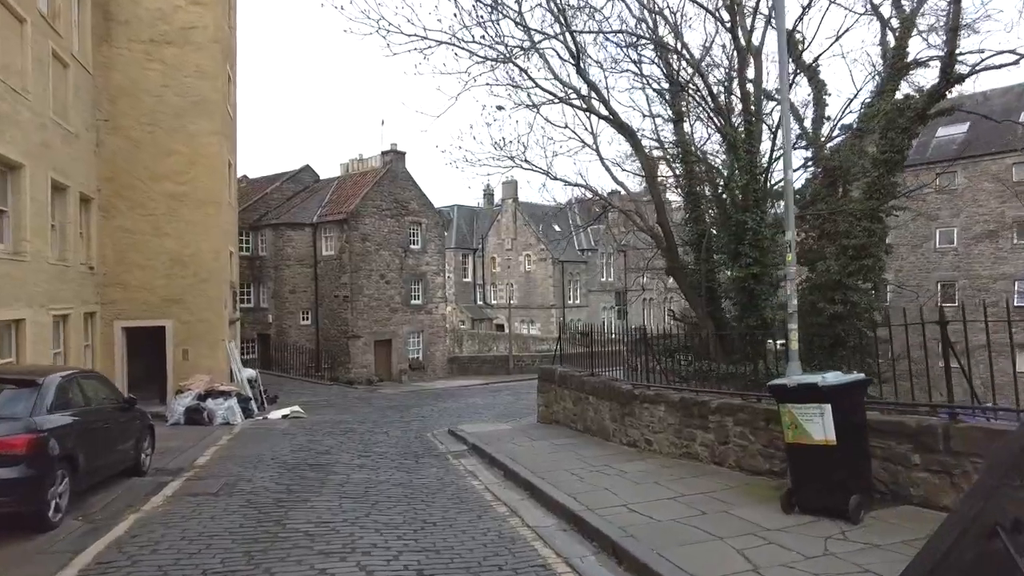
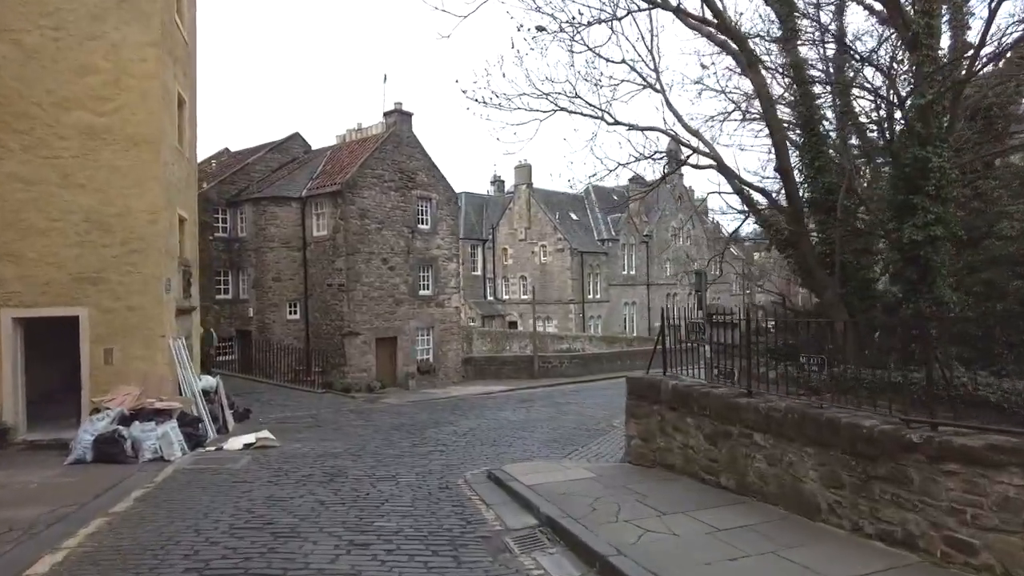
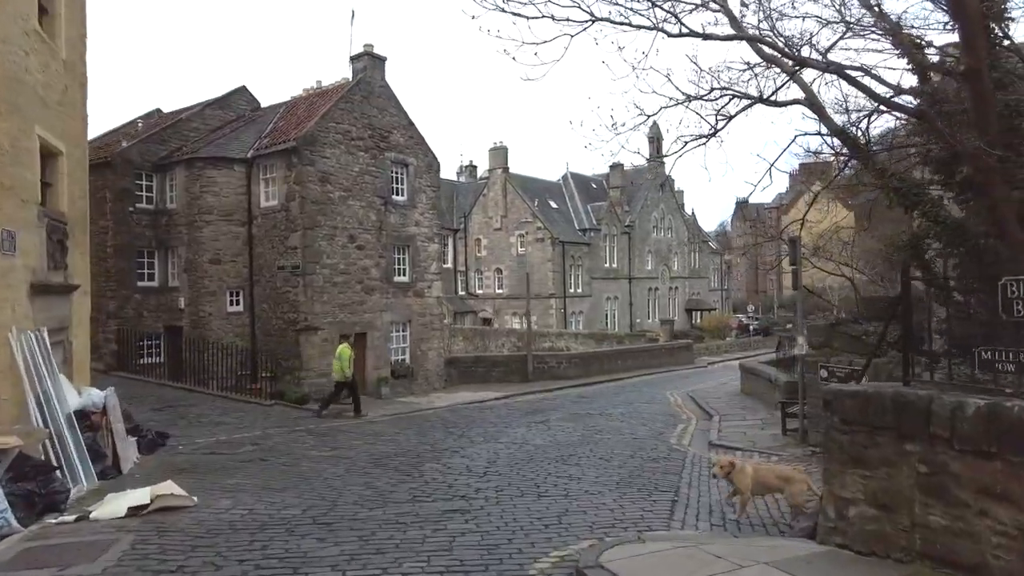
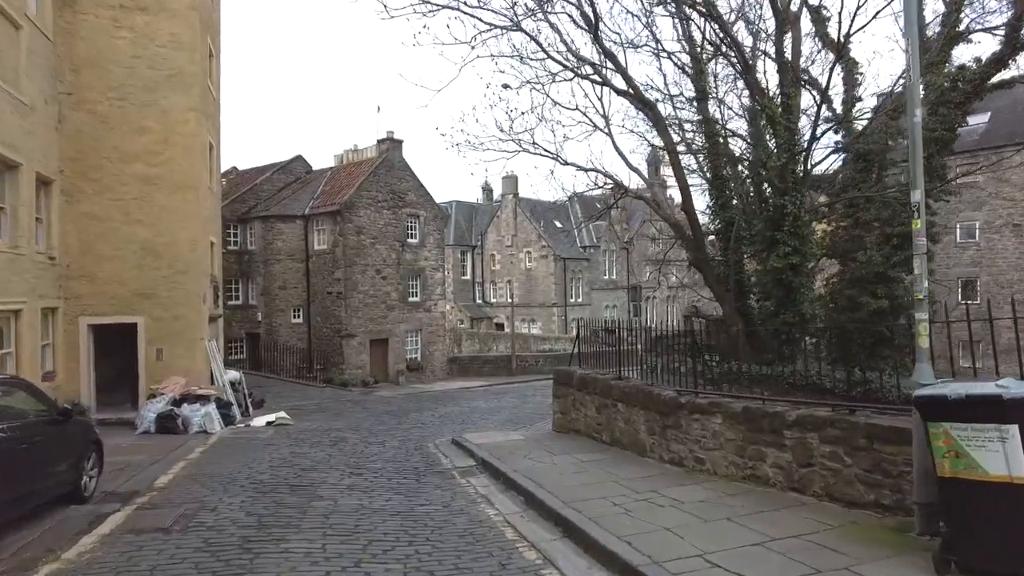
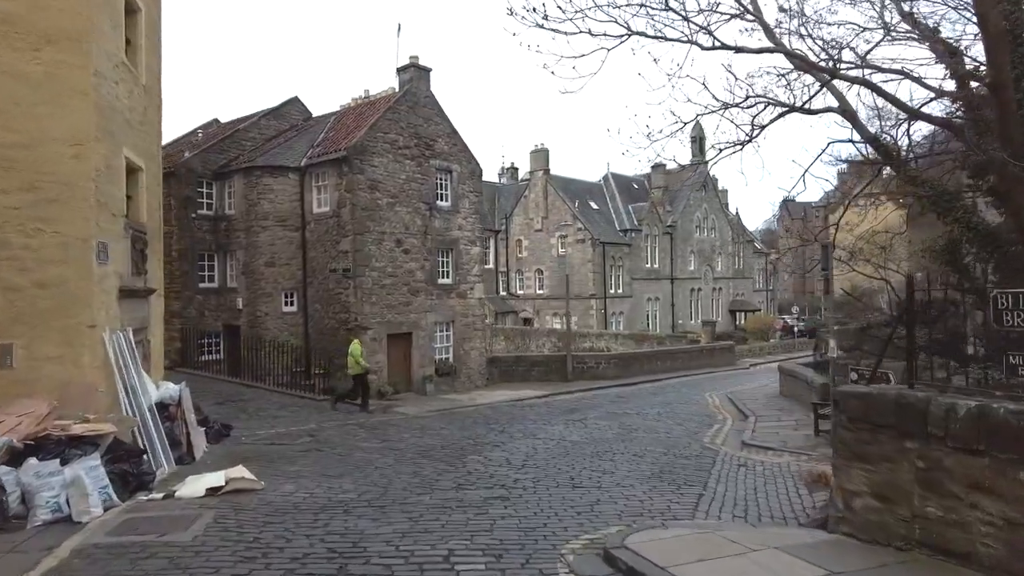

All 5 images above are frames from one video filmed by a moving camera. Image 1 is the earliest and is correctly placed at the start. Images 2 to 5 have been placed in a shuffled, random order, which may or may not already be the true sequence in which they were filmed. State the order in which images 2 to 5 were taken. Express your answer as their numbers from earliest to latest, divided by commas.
4, 2, 5, 3
